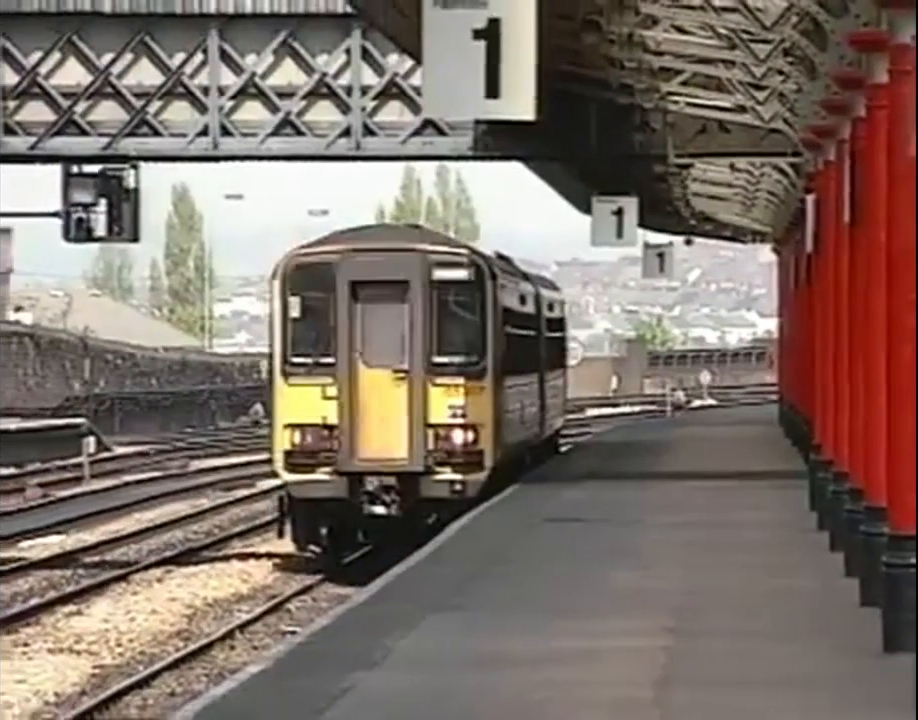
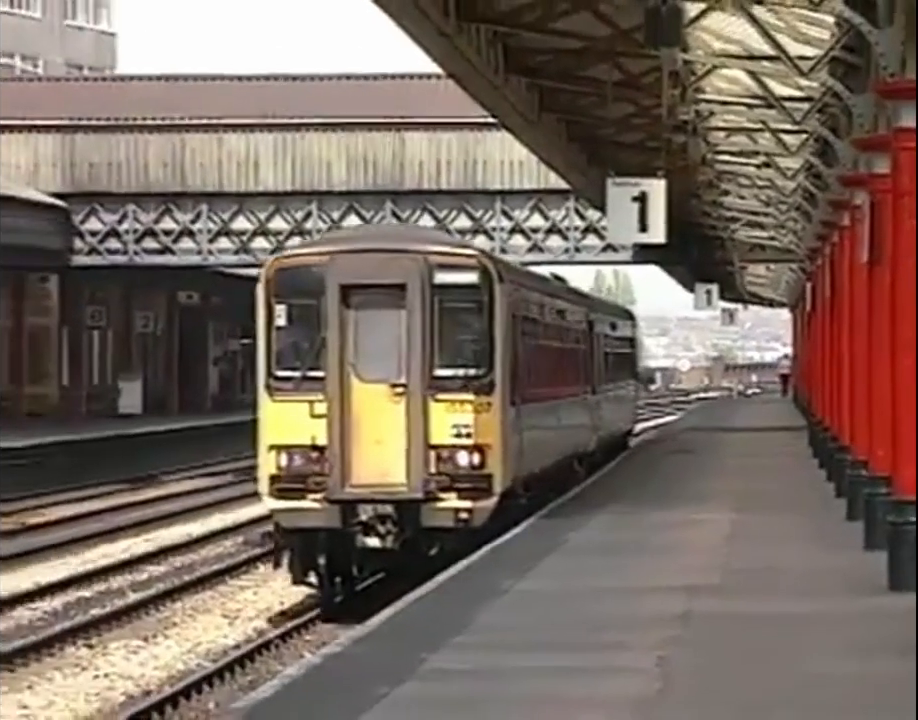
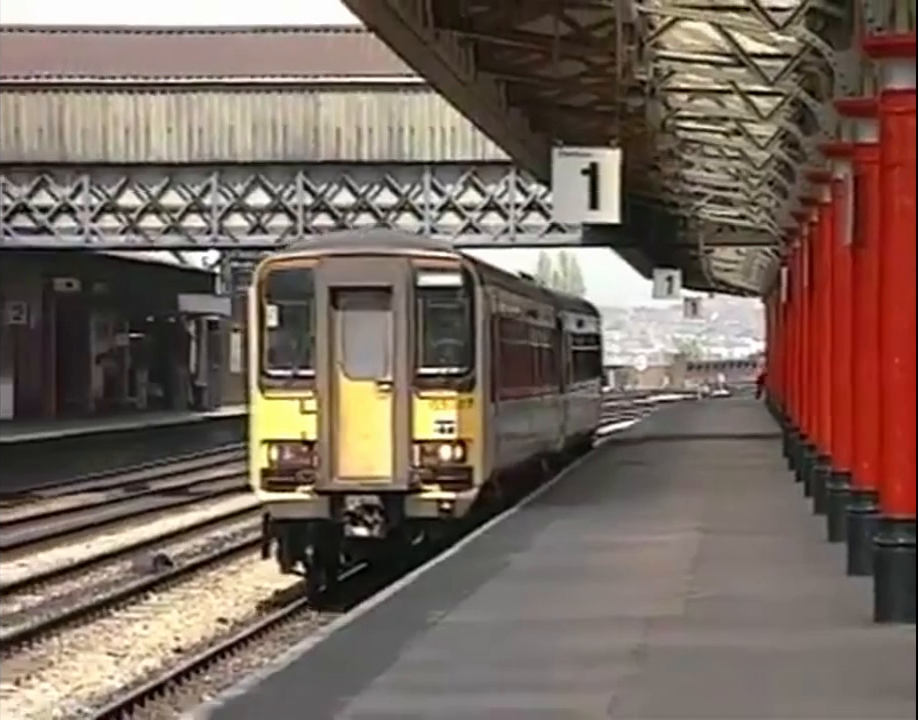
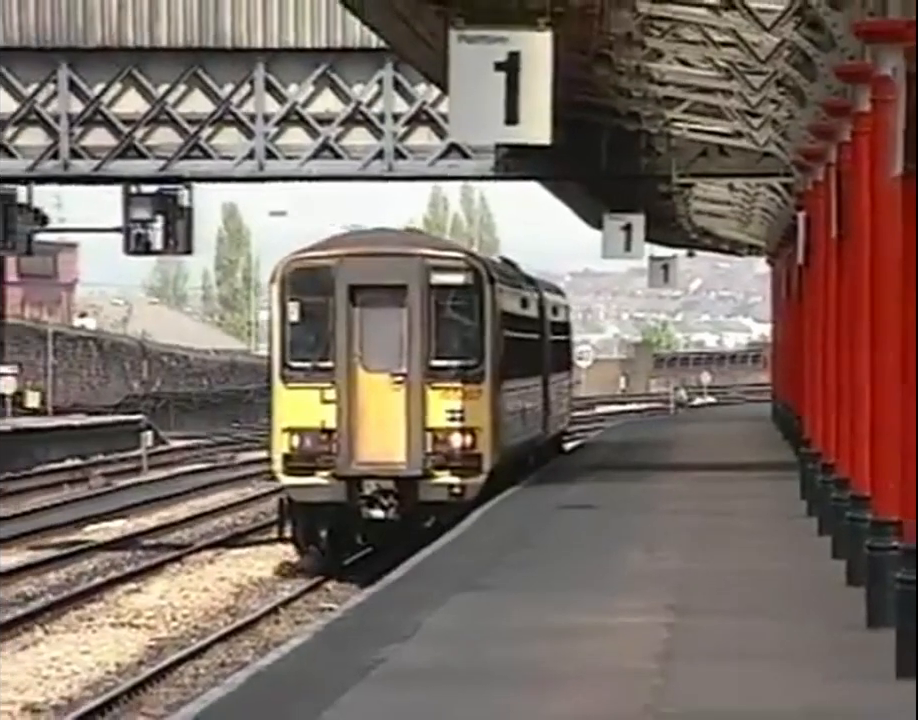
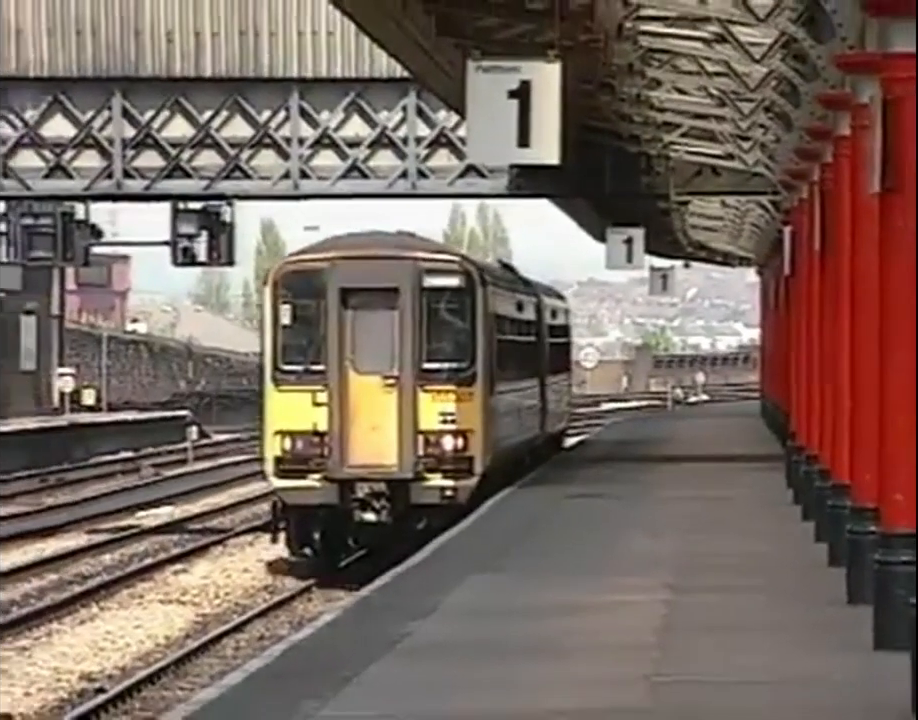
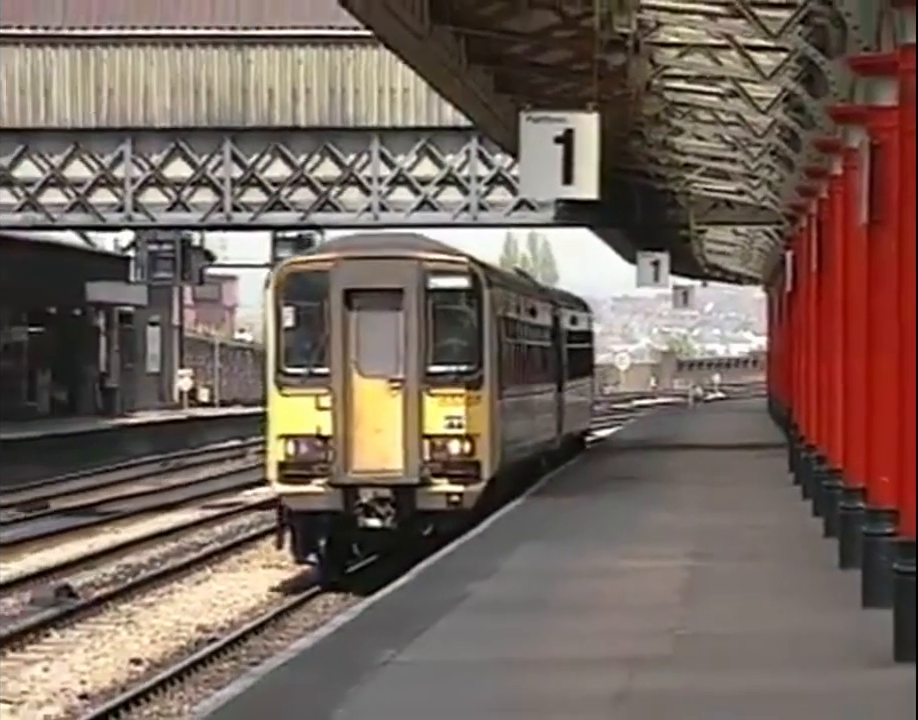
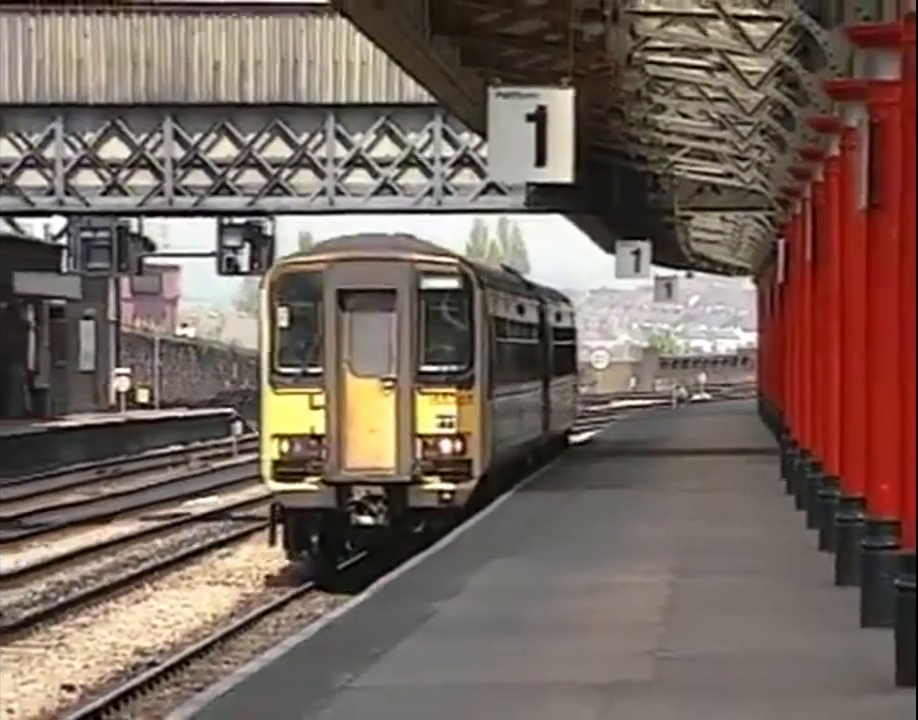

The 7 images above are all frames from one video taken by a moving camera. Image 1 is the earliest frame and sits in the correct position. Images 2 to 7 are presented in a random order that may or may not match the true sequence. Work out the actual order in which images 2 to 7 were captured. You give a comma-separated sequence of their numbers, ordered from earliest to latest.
4, 5, 7, 6, 3, 2
